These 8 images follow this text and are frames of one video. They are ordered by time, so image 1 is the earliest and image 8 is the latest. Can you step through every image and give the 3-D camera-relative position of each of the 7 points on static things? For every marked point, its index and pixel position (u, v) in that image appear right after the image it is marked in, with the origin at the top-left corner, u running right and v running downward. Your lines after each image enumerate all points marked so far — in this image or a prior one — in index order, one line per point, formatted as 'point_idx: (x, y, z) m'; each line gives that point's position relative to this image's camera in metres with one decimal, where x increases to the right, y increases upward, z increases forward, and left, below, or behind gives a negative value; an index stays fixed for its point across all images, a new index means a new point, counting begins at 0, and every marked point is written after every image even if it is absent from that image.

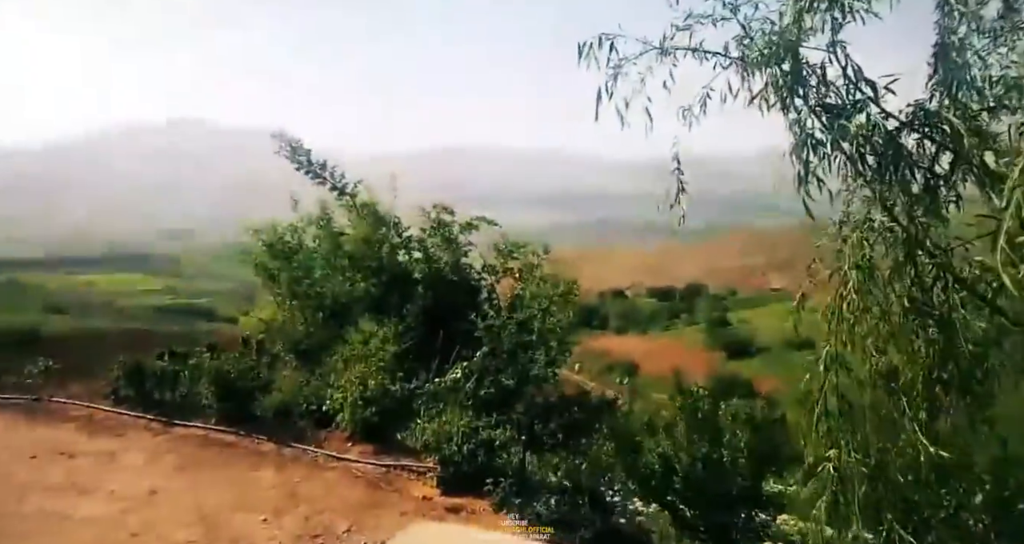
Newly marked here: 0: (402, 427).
0: (-1.5, -2.2, +10.0) m
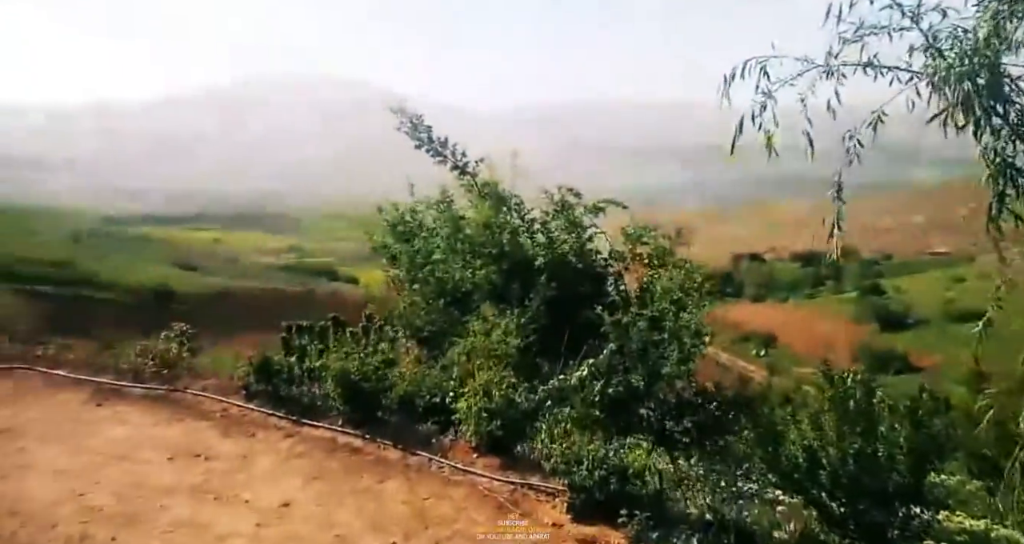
0: (+0.2, -2.2, +9.6) m
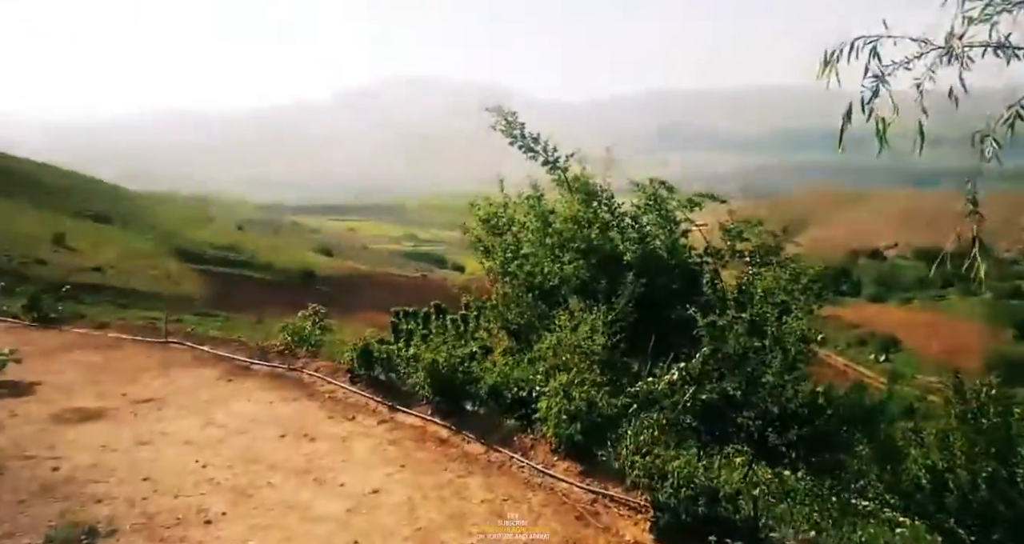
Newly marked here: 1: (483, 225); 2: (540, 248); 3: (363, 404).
0: (+1.3, -2.2, +9.2) m
1: (-0.6, +1.1, +16.6) m
2: (+0.6, +0.4, +14.6) m
3: (-2.2, -2.0, +10.9) m
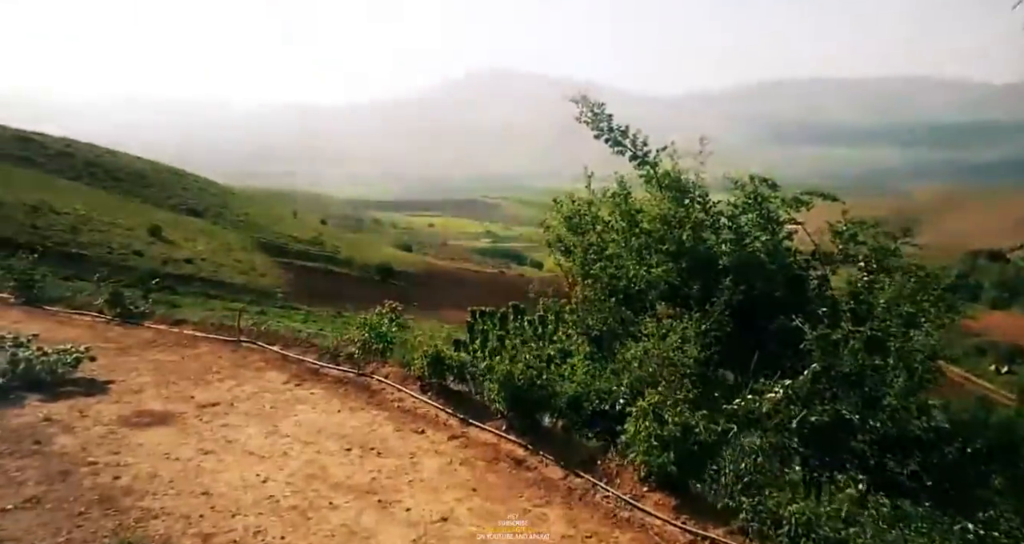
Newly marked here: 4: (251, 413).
0: (+2.2, -2.3, +8.2) m
1: (+1.1, +1.1, +15.7) m
2: (+2.1, +0.4, +13.6) m
3: (-1.1, -2.0, +10.2) m
4: (-3.6, -2.0, +10.0) m
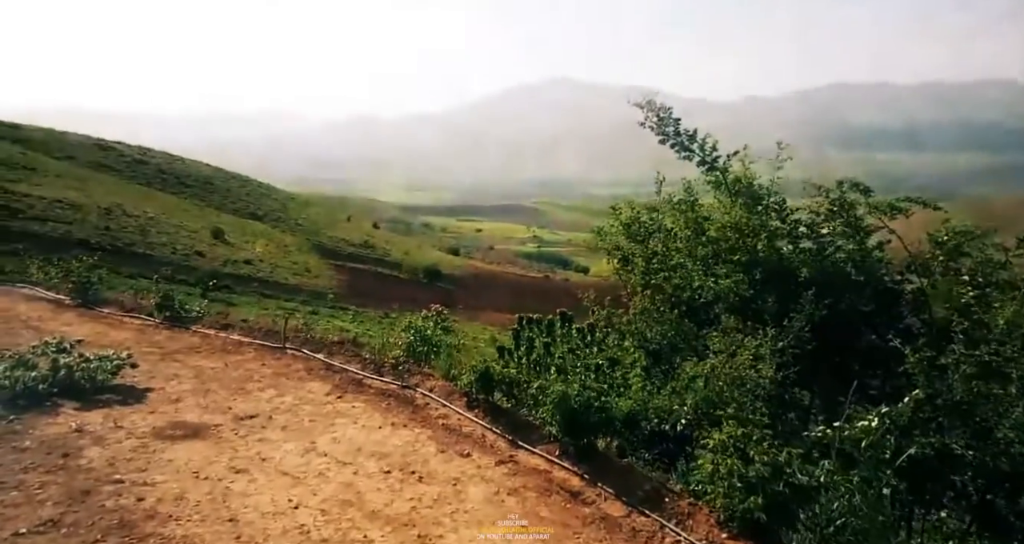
0: (+2.8, -2.4, +7.3) m
1: (+2.2, +0.9, +14.8) m
2: (+3.1, +0.2, +12.7) m
3: (-0.4, -2.1, +9.5) m
4: (-2.9, -2.0, +9.5) m
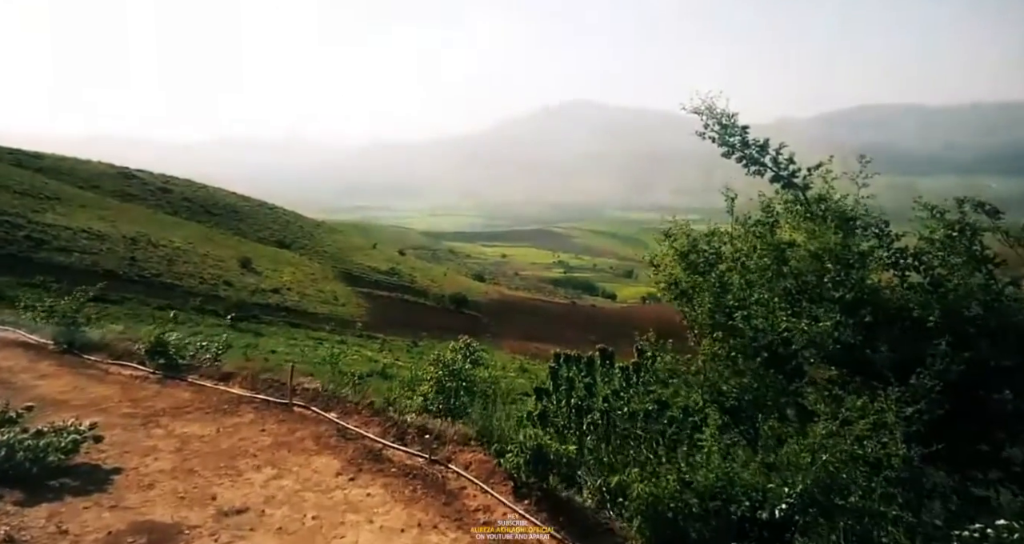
0: (+3.3, -2.8, +5.0) m
1: (+3.0, +0.2, +12.7) m
2: (+3.8, -0.4, +10.4) m
3: (+0.2, -2.7, +7.3) m
4: (-2.3, -2.6, +7.4) m
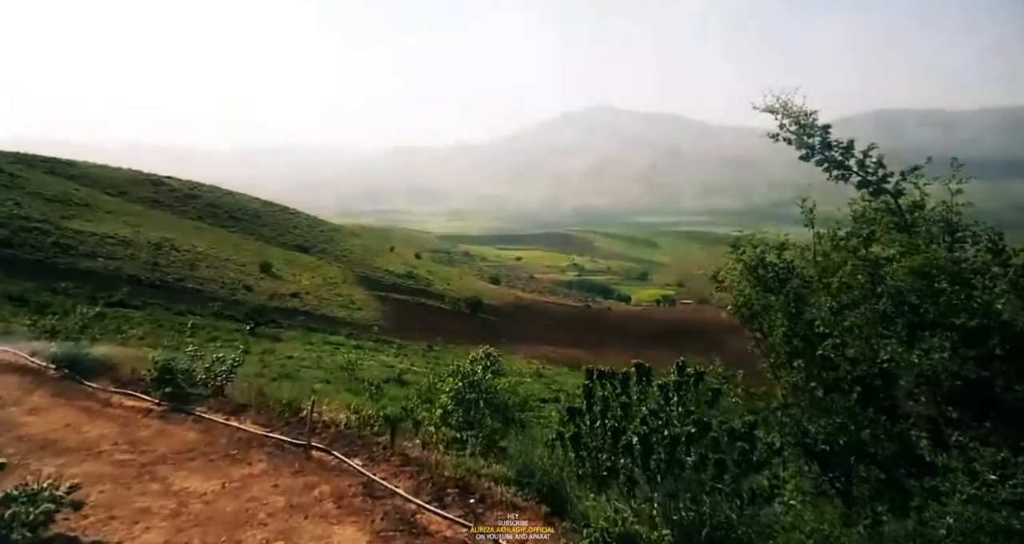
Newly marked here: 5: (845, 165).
0: (+3.9, -3.1, +3.2) m
1: (+3.7, -0.1, +10.9) m
2: (+4.5, -0.7, +8.7) m
3: (+0.9, -3.0, +5.6) m
4: (-1.7, -2.9, +5.7) m
5: (+5.9, +1.9, +12.9) m
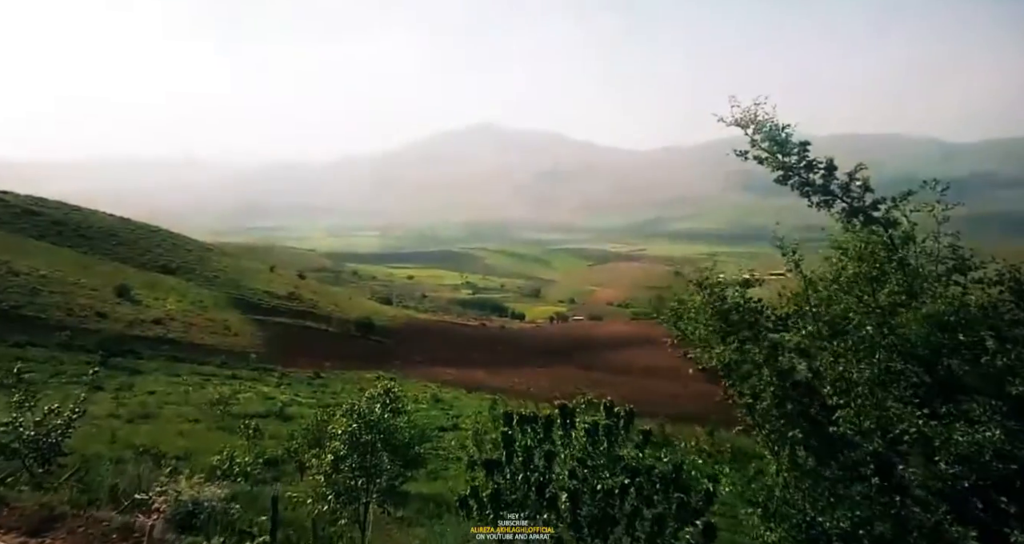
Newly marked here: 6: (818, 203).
0: (+4.3, -3.5, +0.9) m
1: (+2.9, -0.7, +8.6) m
2: (+4.0, -1.2, +6.4) m
3: (+0.9, -3.5, +2.8) m
4: (-1.6, -3.4, +2.5) m
5: (+4.7, +1.3, +10.9) m
6: (+4.8, +1.1, +11.3) m
